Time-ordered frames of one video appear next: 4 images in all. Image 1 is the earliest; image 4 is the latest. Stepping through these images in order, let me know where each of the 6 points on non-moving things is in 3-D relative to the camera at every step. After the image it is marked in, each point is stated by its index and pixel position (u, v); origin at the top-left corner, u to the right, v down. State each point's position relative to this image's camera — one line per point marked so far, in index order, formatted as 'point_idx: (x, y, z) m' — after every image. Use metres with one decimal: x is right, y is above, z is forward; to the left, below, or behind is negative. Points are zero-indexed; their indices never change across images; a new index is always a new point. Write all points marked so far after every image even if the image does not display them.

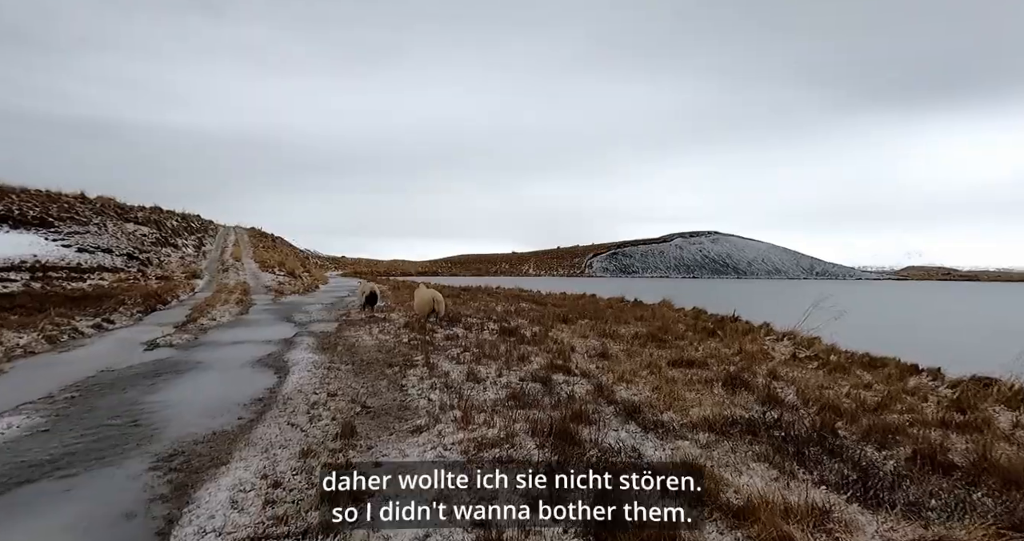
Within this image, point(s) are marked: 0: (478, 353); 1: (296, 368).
0: (-0.8, -2.1, +12.4) m
1: (-5.0, -2.2, +11.2) m
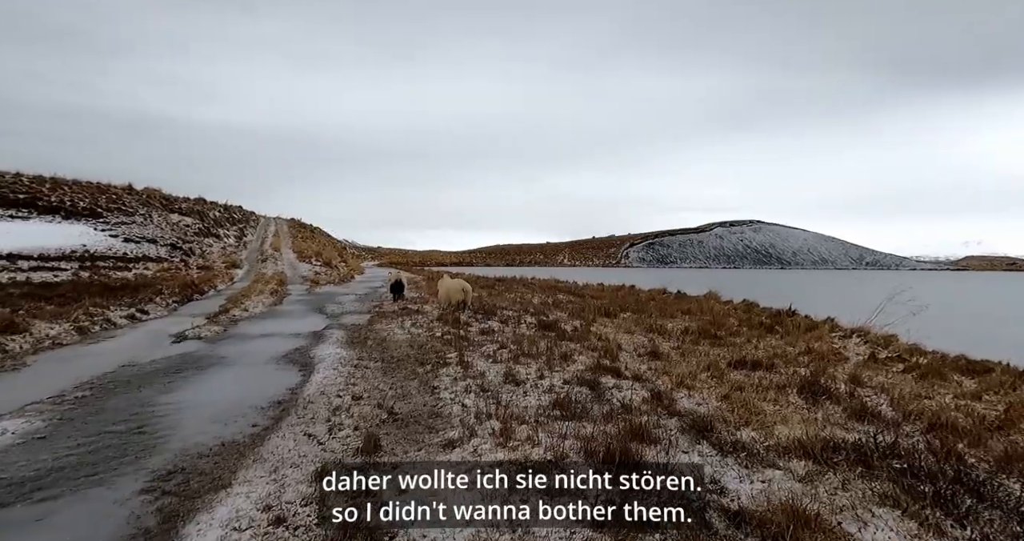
0: (+0.1, -1.9, +11.4) m
1: (-4.1, -2.0, +10.4) m
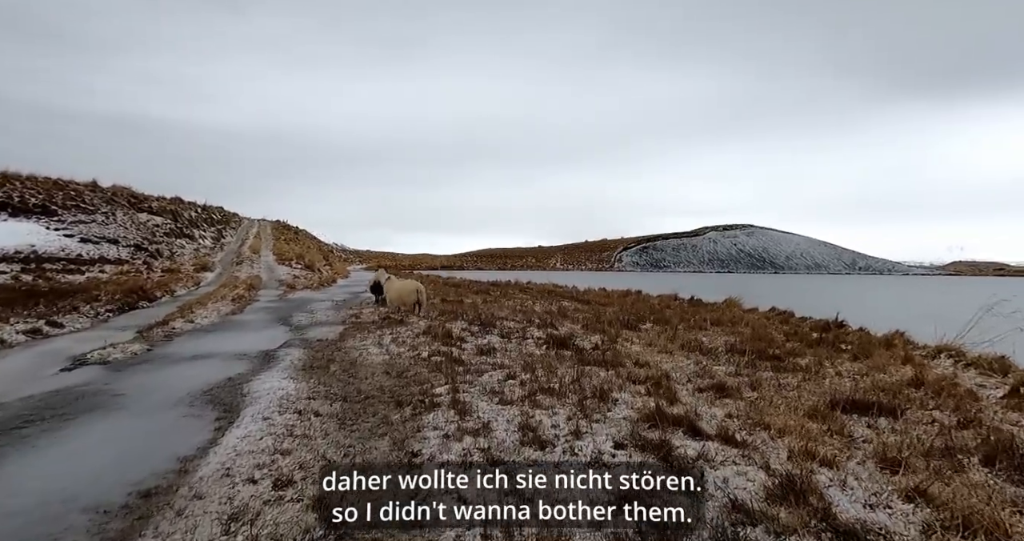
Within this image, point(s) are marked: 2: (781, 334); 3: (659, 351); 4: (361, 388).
0: (+0.4, -1.9, +8.3) m
1: (-3.8, -2.1, +7.2) m
2: (+8.6, -2.0, +15.7) m
3: (+3.5, -1.9, +11.8) m
4: (-2.7, -2.1, +8.9) m
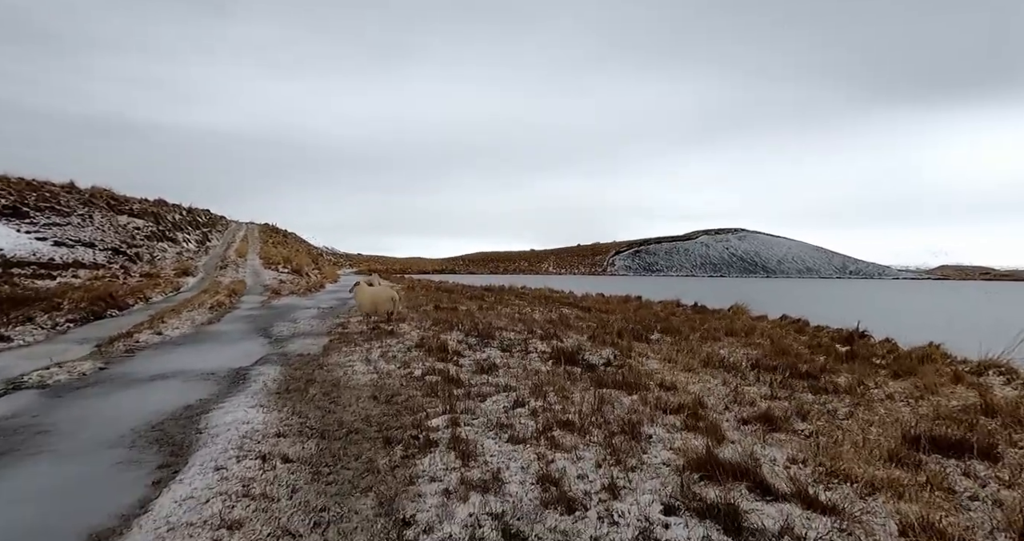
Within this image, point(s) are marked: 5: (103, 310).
0: (+0.5, -2.1, +7.0) m
1: (-3.7, -2.2, +5.8) m
2: (+8.6, -2.2, +14.5) m
3: (+3.6, -2.1, +10.5) m
4: (-2.6, -2.3, +7.6) m
5: (-15.5, -1.6, +18.5) m
